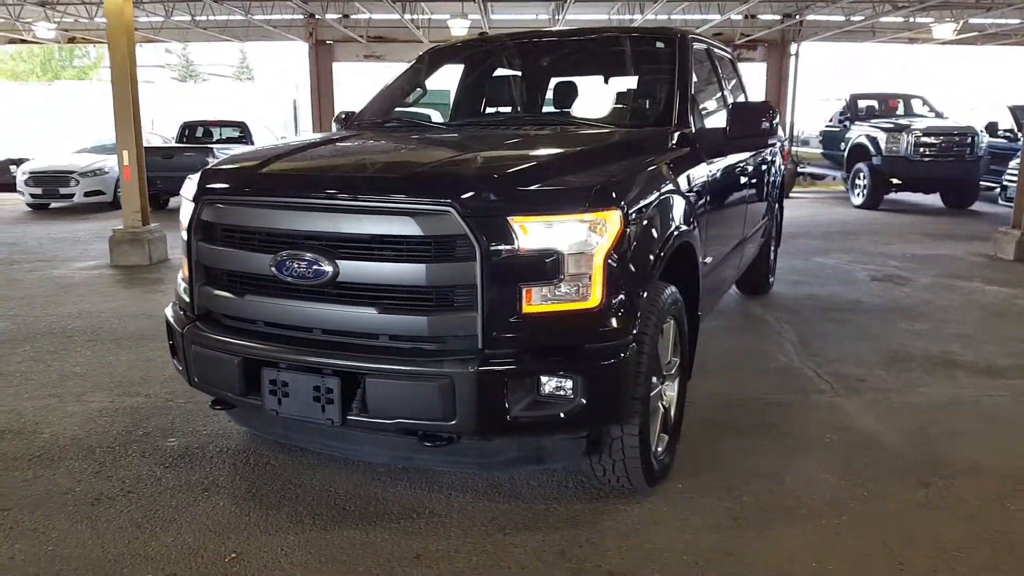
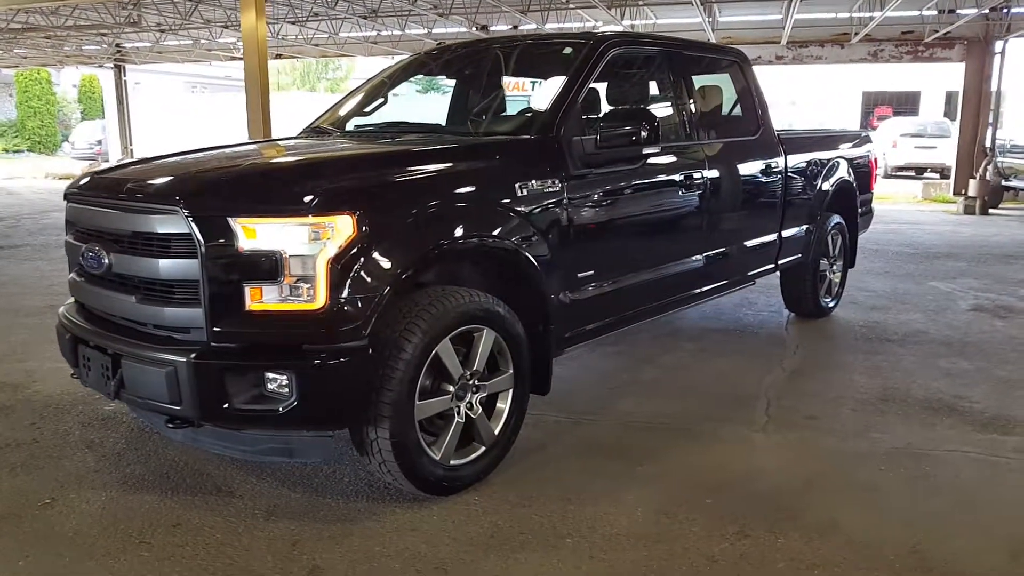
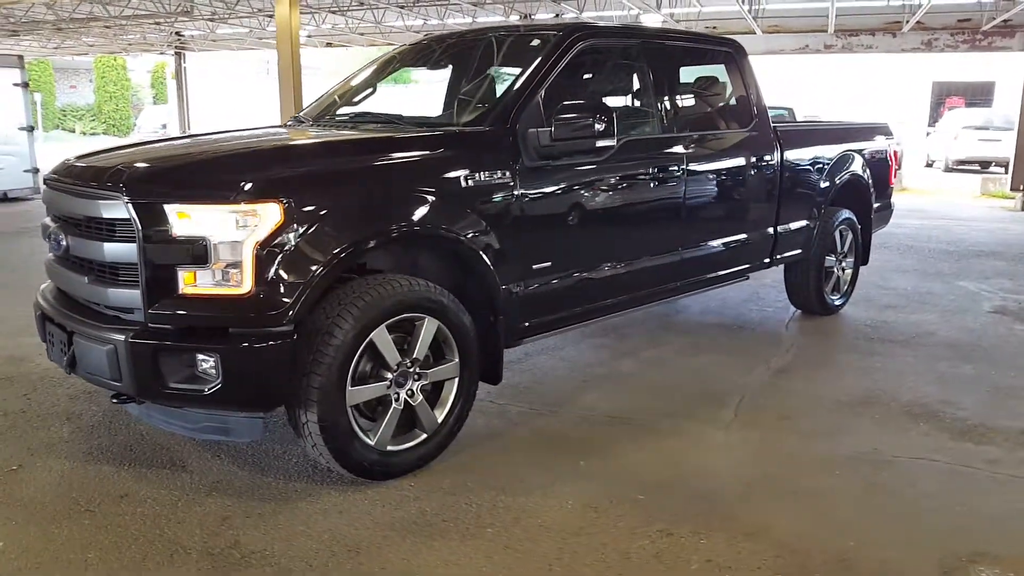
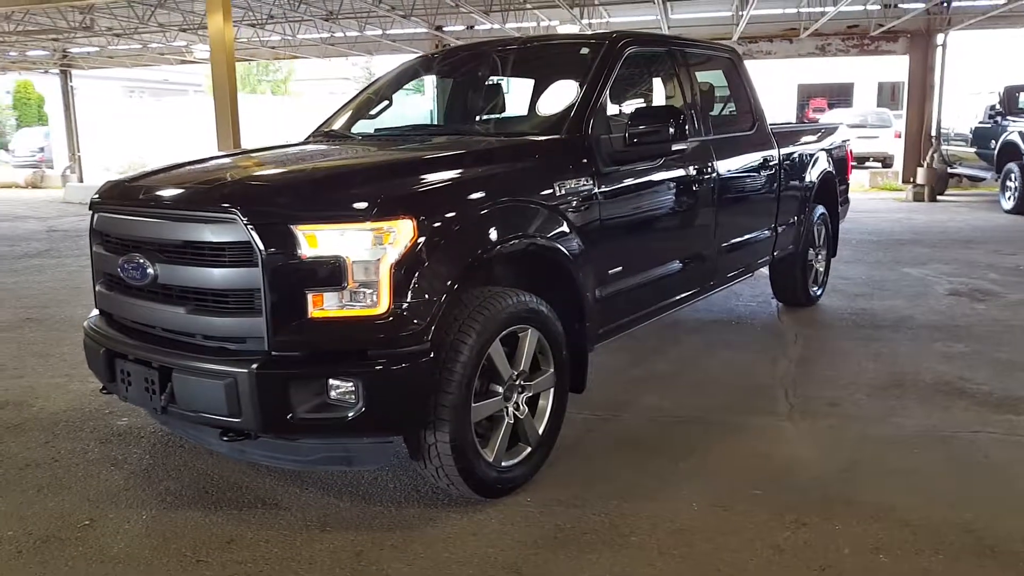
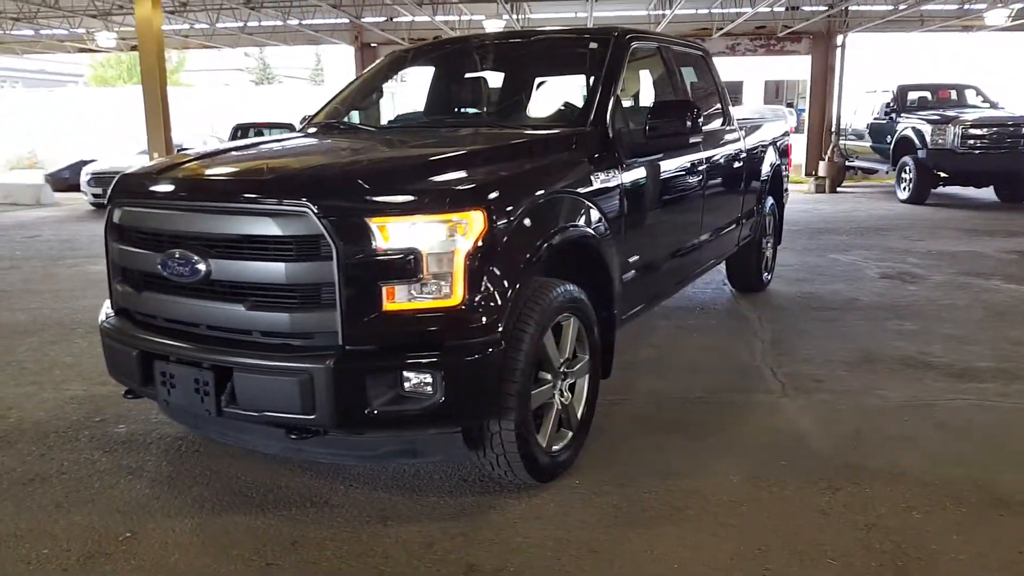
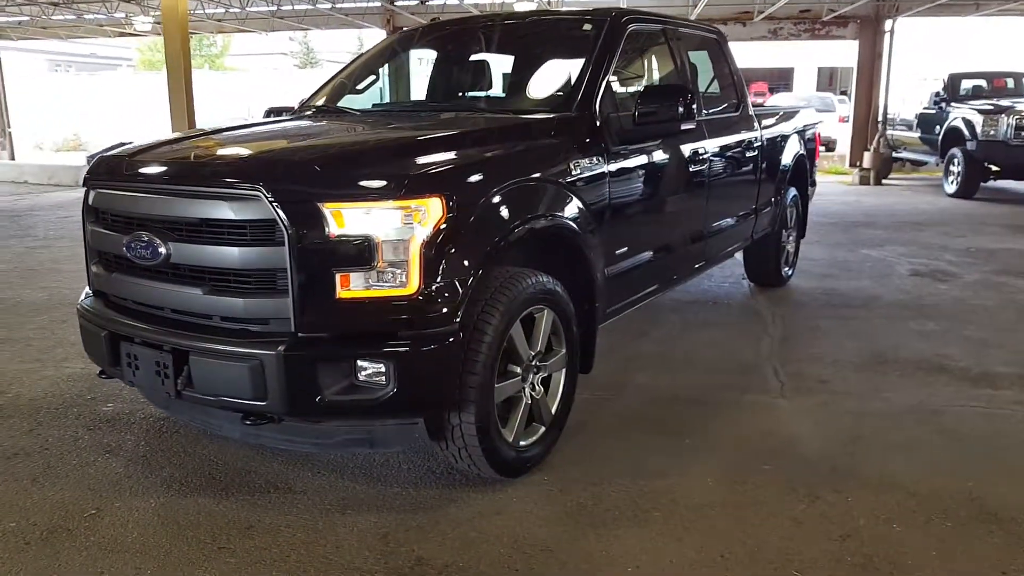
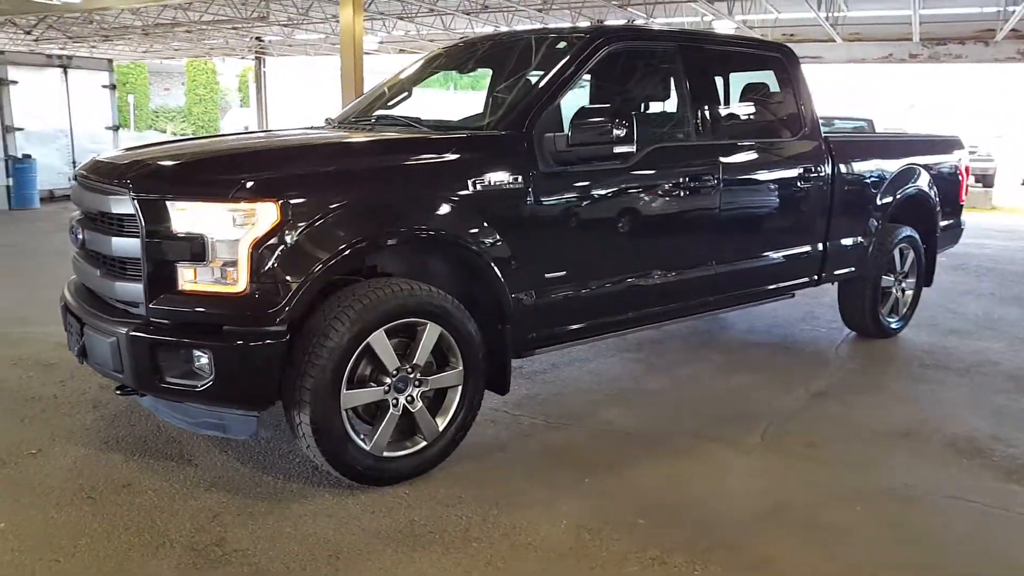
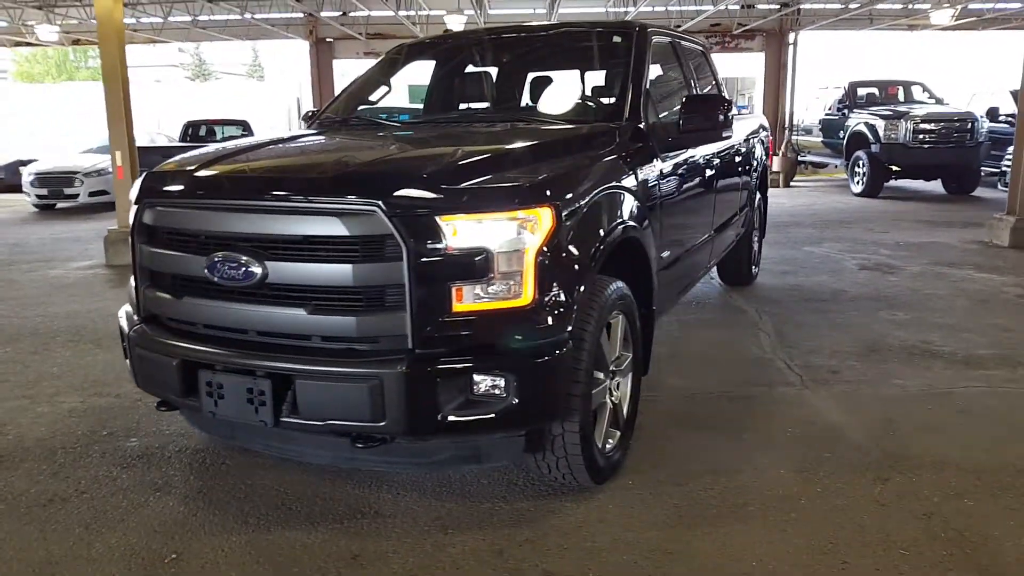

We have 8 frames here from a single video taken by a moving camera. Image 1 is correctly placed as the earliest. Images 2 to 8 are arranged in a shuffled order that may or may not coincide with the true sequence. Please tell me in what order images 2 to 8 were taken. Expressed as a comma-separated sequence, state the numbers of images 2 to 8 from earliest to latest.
8, 5, 6, 4, 2, 3, 7
